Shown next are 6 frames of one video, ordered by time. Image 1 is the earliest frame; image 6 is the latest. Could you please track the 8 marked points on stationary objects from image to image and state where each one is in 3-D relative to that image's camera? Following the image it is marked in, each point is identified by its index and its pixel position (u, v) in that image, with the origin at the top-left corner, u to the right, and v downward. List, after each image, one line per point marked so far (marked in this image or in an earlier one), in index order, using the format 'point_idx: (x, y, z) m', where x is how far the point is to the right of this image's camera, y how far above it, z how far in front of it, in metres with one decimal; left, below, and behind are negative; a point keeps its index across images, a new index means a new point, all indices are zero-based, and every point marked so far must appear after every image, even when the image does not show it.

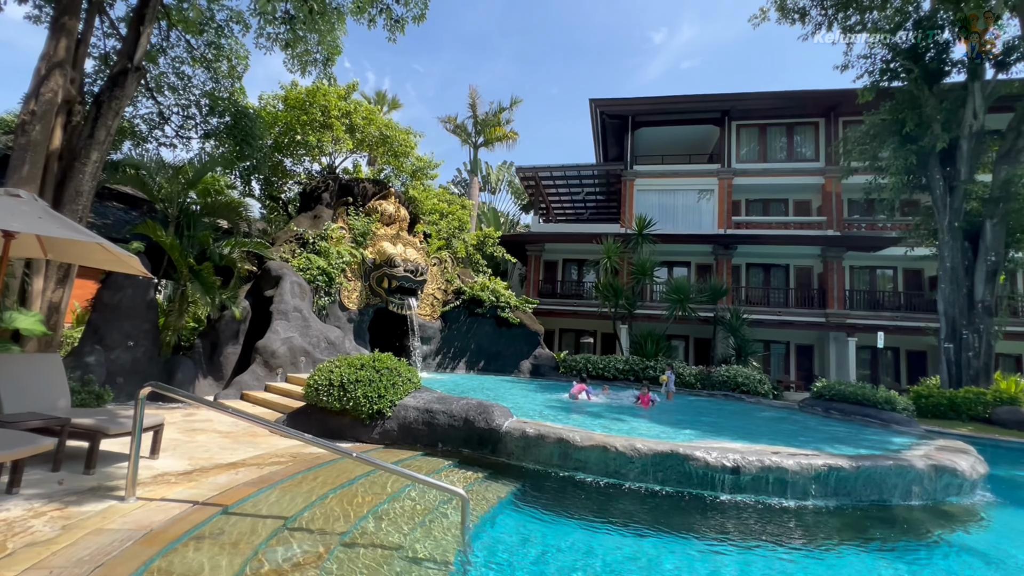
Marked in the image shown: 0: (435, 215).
0: (-3.0, +2.8, +18.2) m
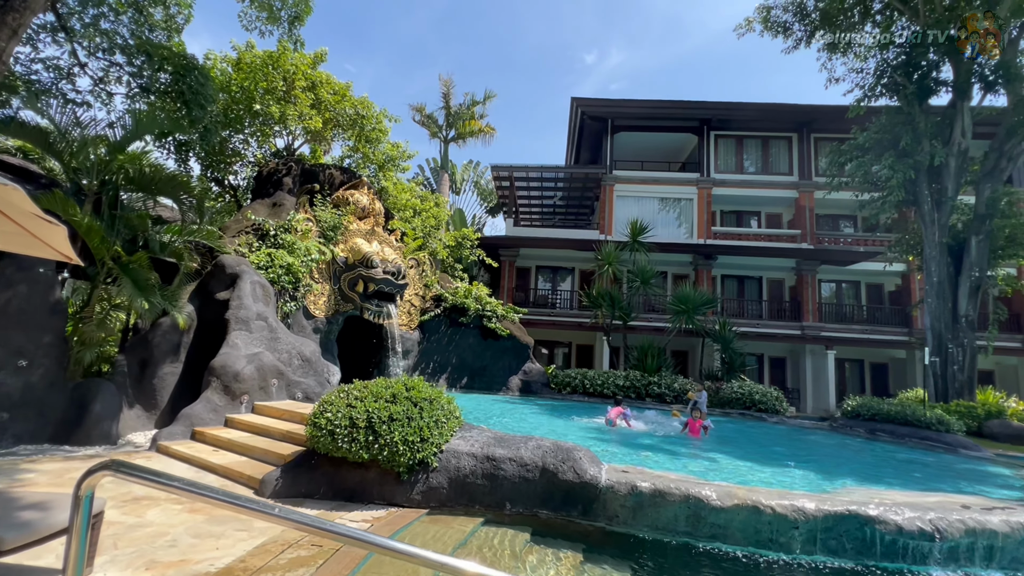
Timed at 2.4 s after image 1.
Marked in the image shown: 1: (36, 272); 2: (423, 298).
0: (-3.5, +2.6, +16.1) m
1: (-6.9, +0.2, +6.8) m
2: (-2.7, -0.3, +14.3) m
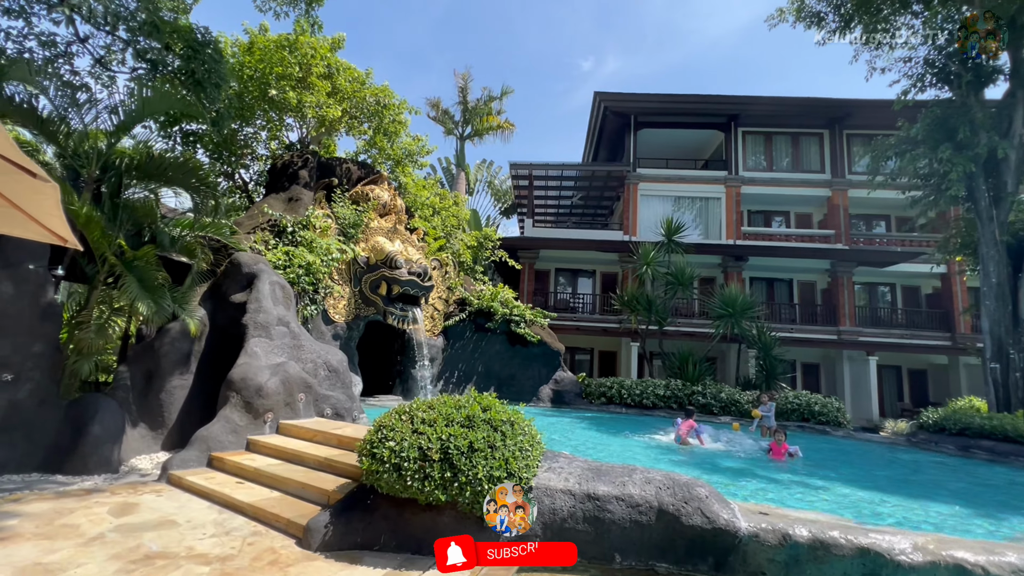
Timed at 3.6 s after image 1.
0: (-2.7, +2.5, +15.2) m
1: (-6.0, +0.2, +5.8) m
2: (-1.9, -0.4, +13.3) m
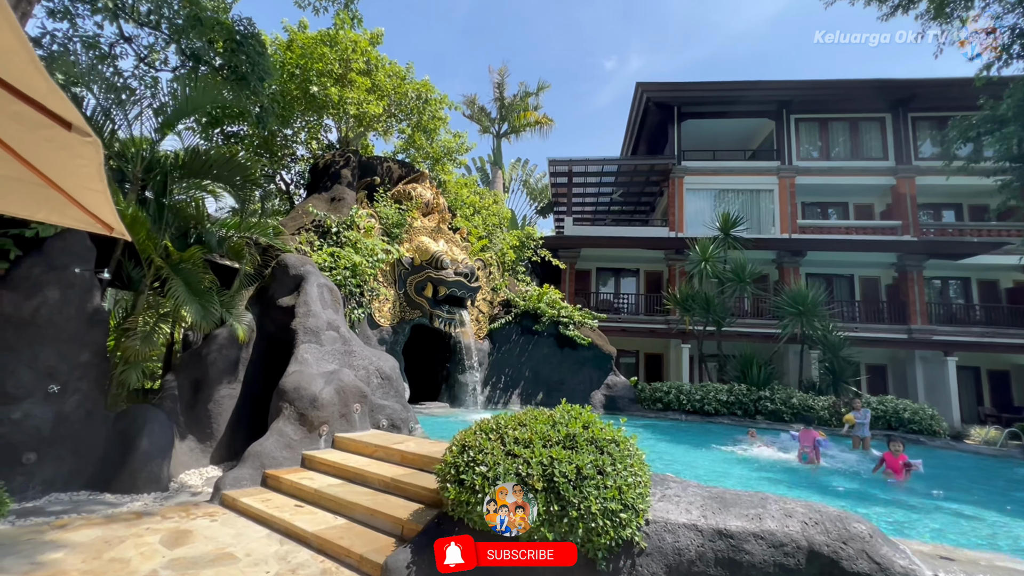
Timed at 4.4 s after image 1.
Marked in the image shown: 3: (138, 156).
0: (-1.3, +2.4, +14.6) m
1: (-5.1, +0.2, +5.4) m
2: (-0.6, -0.4, +12.7) m
3: (-5.2, +1.9, +6.7) m
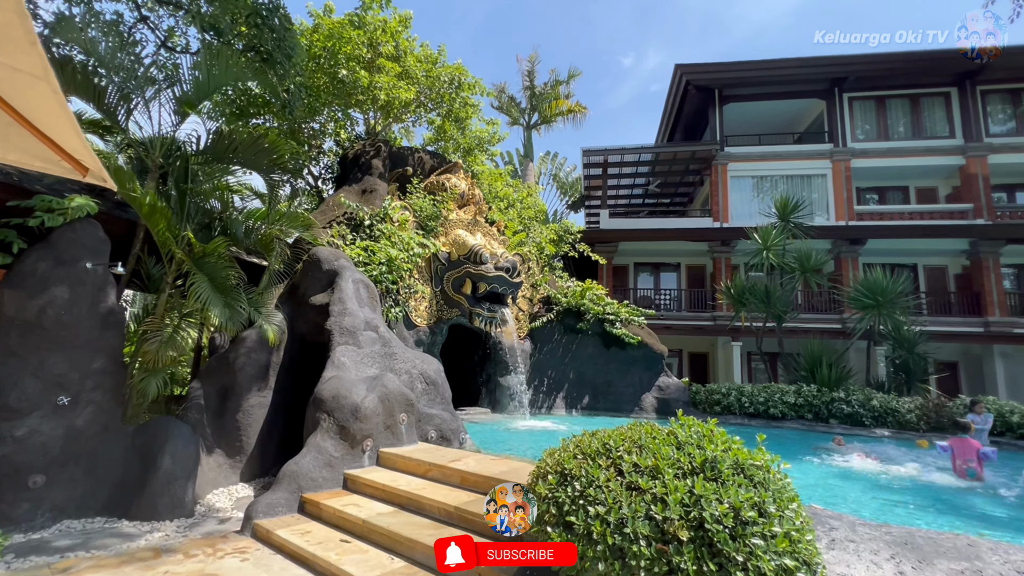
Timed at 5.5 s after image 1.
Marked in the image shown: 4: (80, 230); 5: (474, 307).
0: (-0.3, +2.5, +13.8) m
1: (-4.4, +0.2, +4.8) m
2: (+0.5, -0.3, +11.8) m
3: (-4.5, +1.9, +6.0) m
4: (-4.3, +0.6, +4.8) m
5: (-0.8, -0.4, +10.0) m
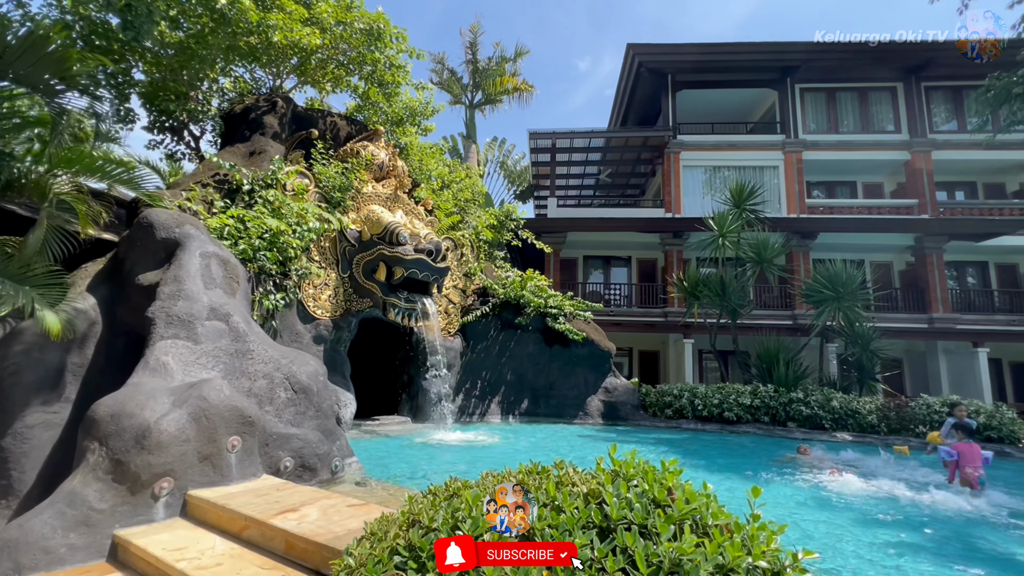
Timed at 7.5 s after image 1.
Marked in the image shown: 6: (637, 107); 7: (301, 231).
0: (-2.0, +2.8, +12.2) m
1: (-5.2, +0.5, +2.9) m
2: (-1.1, -0.1, +10.3) m
3: (-5.5, +2.2, +4.1) m
4: (-5.2, +0.9, +2.8) m
5: (-2.2, -0.1, +8.4) m
6: (+5.1, +7.4, +19.6) m
7: (-3.3, +0.9, +7.3) m
